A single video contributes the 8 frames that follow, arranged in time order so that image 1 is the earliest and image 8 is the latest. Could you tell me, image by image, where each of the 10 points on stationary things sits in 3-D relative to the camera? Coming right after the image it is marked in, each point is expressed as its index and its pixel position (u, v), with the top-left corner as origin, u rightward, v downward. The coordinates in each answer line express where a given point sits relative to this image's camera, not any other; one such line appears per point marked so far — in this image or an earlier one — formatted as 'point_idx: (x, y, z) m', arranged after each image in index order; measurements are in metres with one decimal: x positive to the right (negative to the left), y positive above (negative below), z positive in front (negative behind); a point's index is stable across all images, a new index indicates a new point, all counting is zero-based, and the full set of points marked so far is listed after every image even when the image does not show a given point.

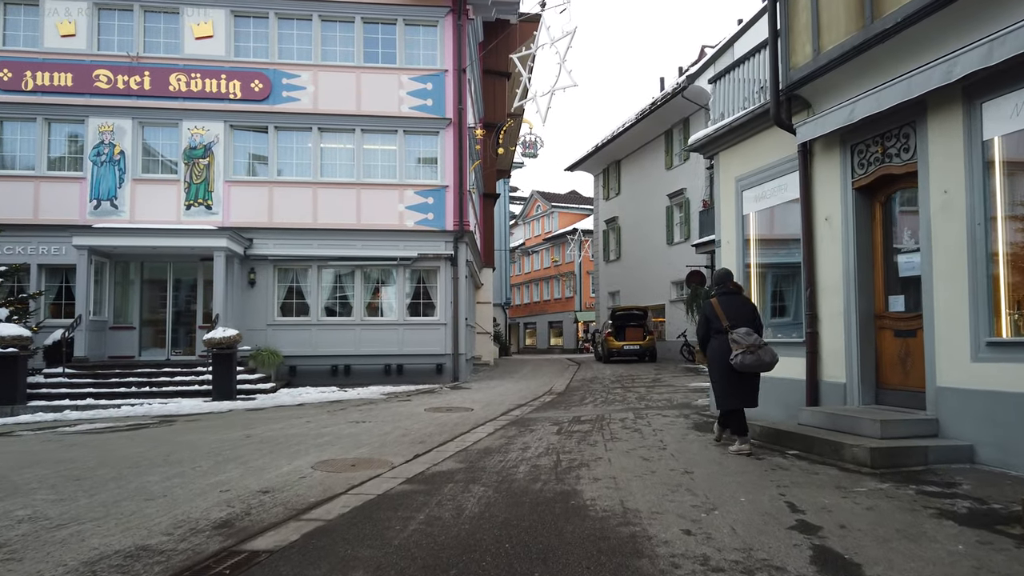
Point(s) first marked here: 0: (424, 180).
0: (-2.0, +2.5, +17.7) m
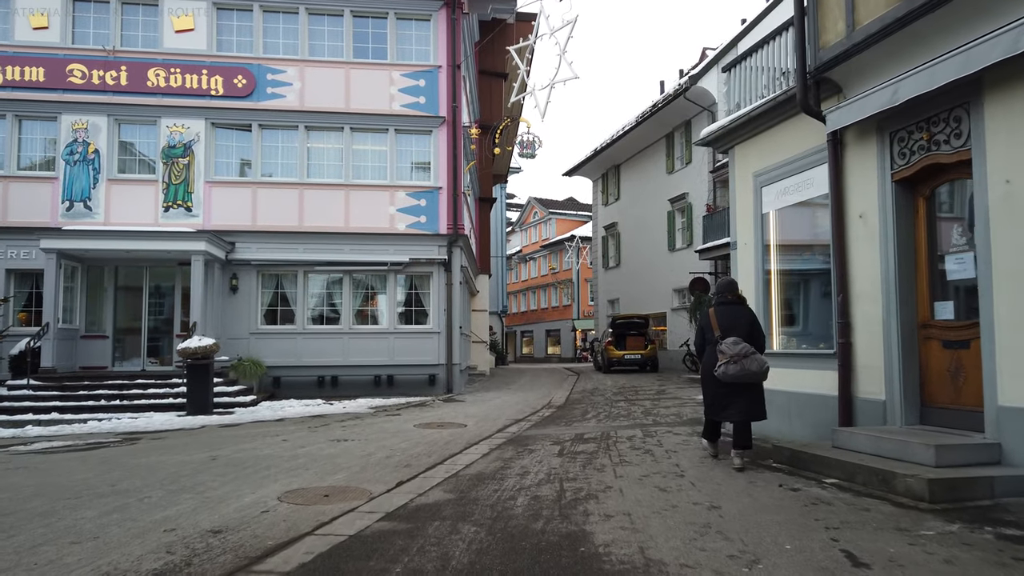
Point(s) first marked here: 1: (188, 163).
0: (-2.1, +2.3, +16.8) m
1: (-6.7, +2.6, +16.0) m
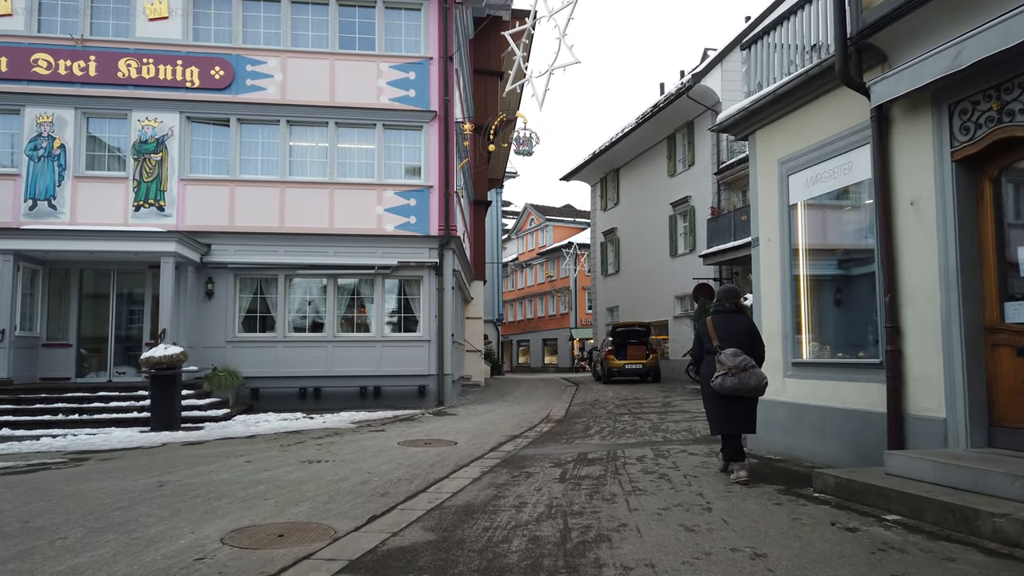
0: (-2.2, +2.2, +15.8) m
1: (-6.8, +2.5, +15.0) m
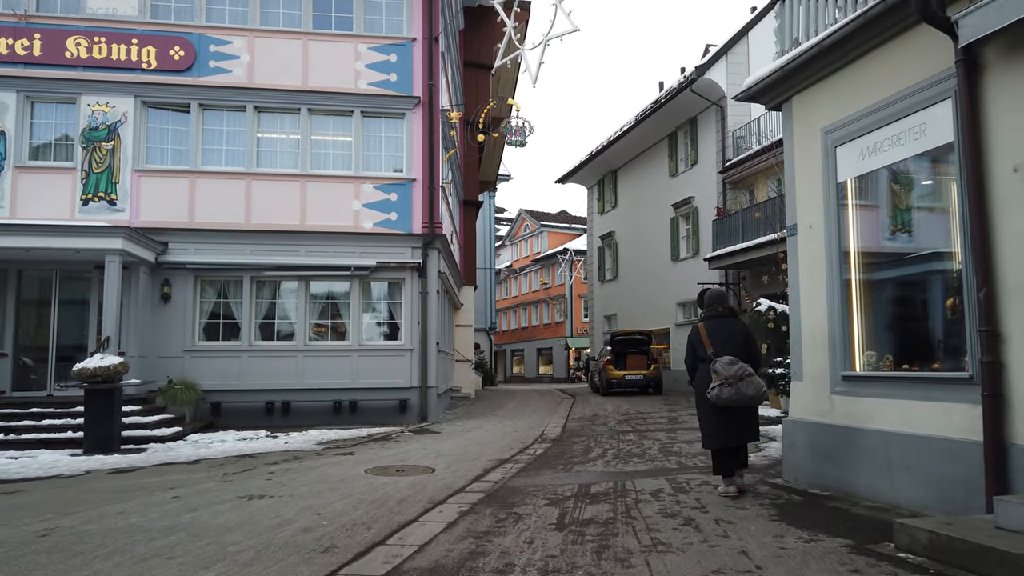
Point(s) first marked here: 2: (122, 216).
0: (-2.3, +2.1, +14.3) m
1: (-6.9, +2.4, +13.5) m
2: (-6.8, +1.3, +13.5) m
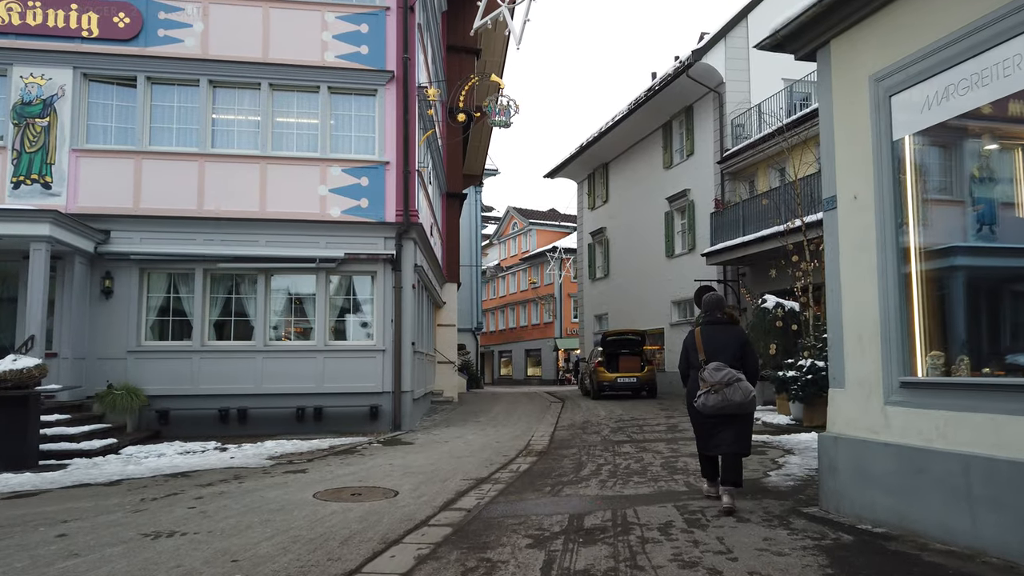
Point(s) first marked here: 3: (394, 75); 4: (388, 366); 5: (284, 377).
0: (-2.6, +2.2, +13.0) m
1: (-7.2, +2.5, +12.1) m
2: (-7.0, +1.4, +12.1) m
3: (-2.0, +3.6, +13.1) m
4: (-2.0, -1.3, +12.7) m
5: (-3.6, -1.4, +12.4) m
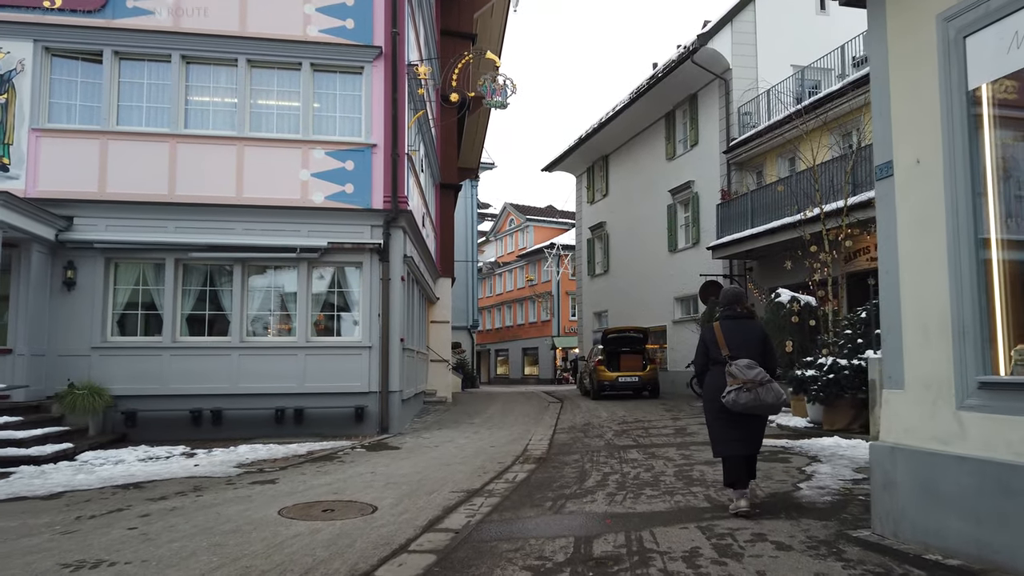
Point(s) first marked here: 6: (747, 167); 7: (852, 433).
0: (-2.7, +2.4, +12.1) m
1: (-7.2, +2.7, +11.1) m
2: (-7.1, +1.5, +11.1) m
3: (-2.0, +3.7, +12.2) m
4: (-2.1, -1.1, +11.8) m
5: (-3.7, -1.3, +11.5) m
6: (+5.8, +3.0, +19.3) m
7: (+4.5, -1.9, +10.3) m
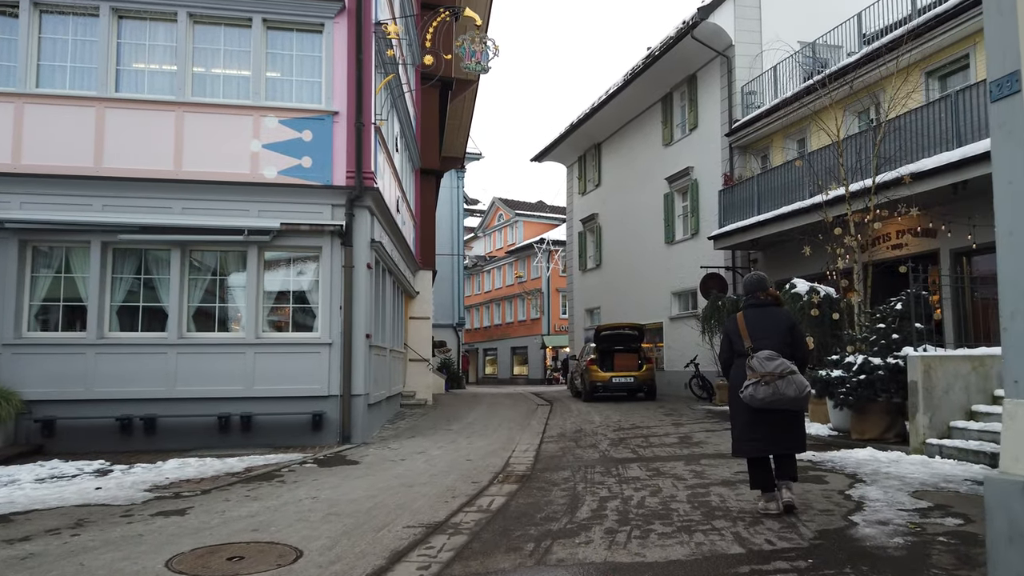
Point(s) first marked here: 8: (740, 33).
0: (-2.9, +2.5, +10.5) m
1: (-7.5, +2.8, +9.5) m
2: (-7.3, +1.6, +9.6) m
3: (-2.3, +3.9, +10.7) m
4: (-2.3, -1.0, +10.2) m
5: (-3.9, -1.1, +9.9) m
6: (+5.5, +3.1, +17.9) m
7: (+4.3, -1.8, +8.9) m
8: (+5.3, +6.0, +18.2) m
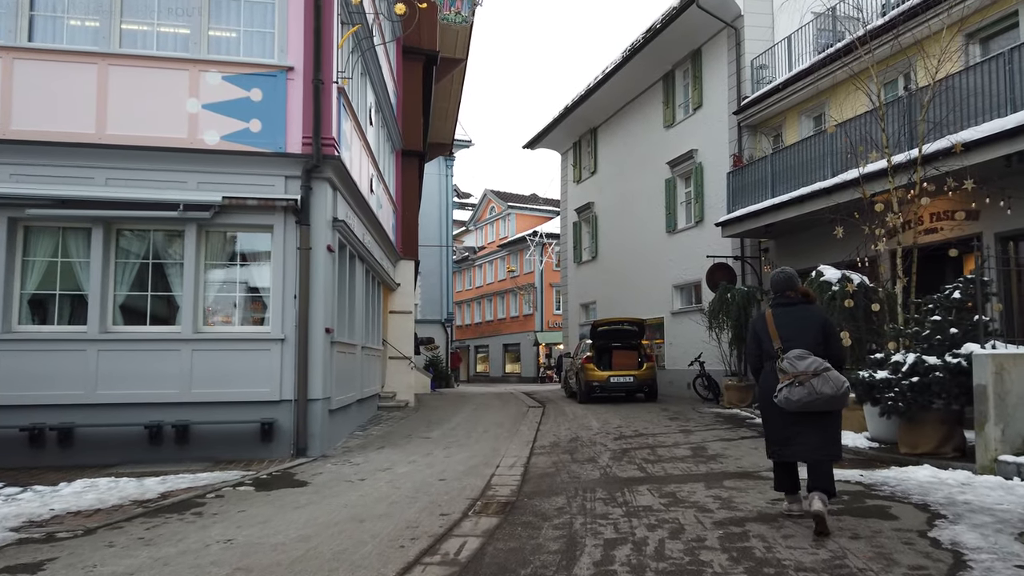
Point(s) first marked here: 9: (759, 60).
0: (-3.1, +2.7, +9.0) m
1: (-7.6, +3.0, +8.0) m
2: (-7.5, +1.8, +8.0) m
3: (-2.5, +4.0, +9.1) m
4: (-2.5, -0.8, +8.7) m
5: (-4.1, -1.0, +8.4) m
6: (+5.3, +3.3, +16.4) m
7: (+4.1, -1.6, +7.4) m
8: (+5.1, +6.2, +16.7) m
9: (+5.3, +4.9, +16.6) m
